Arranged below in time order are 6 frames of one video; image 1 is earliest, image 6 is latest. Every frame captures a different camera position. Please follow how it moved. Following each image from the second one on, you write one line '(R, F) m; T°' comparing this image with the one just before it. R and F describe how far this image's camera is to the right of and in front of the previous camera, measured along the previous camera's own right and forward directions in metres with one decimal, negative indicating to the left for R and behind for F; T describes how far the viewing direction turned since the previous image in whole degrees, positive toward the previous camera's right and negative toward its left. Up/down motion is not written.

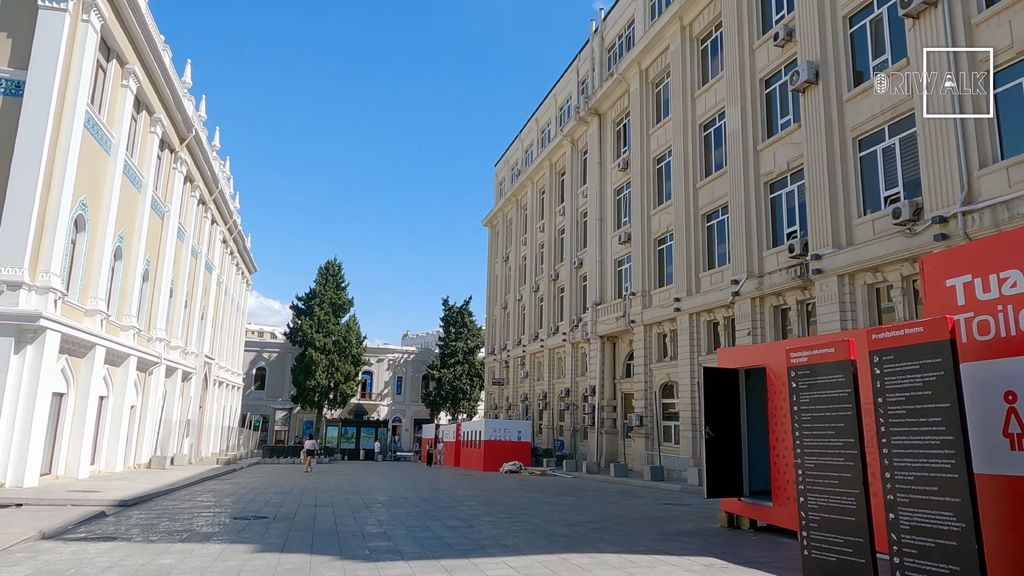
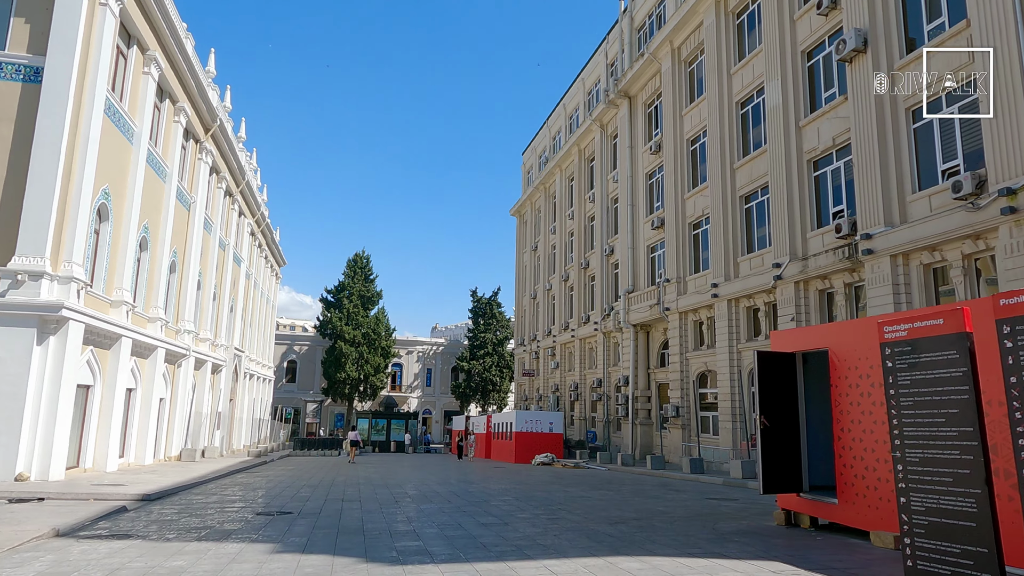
(-0.1, +0.7) m; -2°
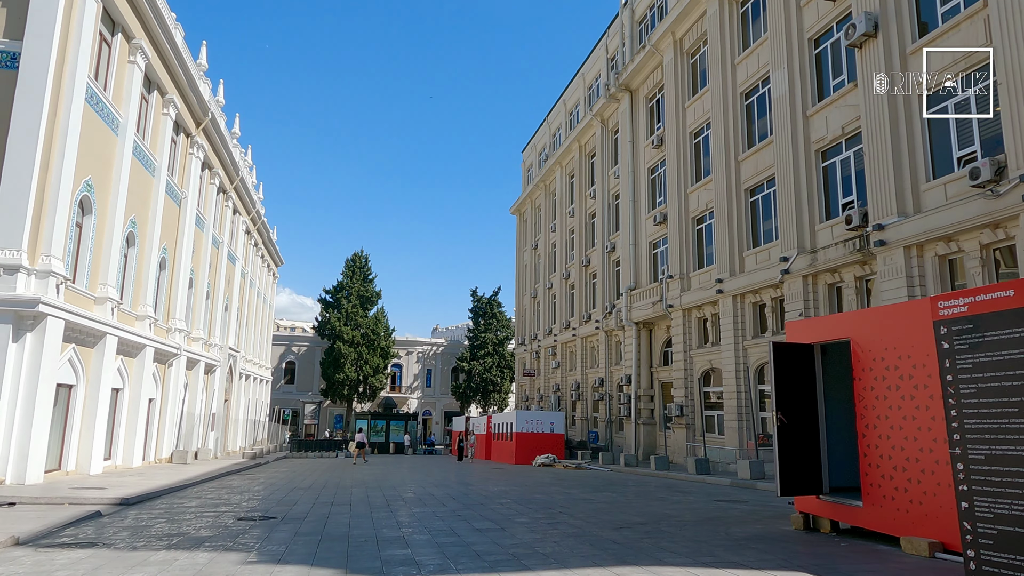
(+0.1, +0.6) m; 0°
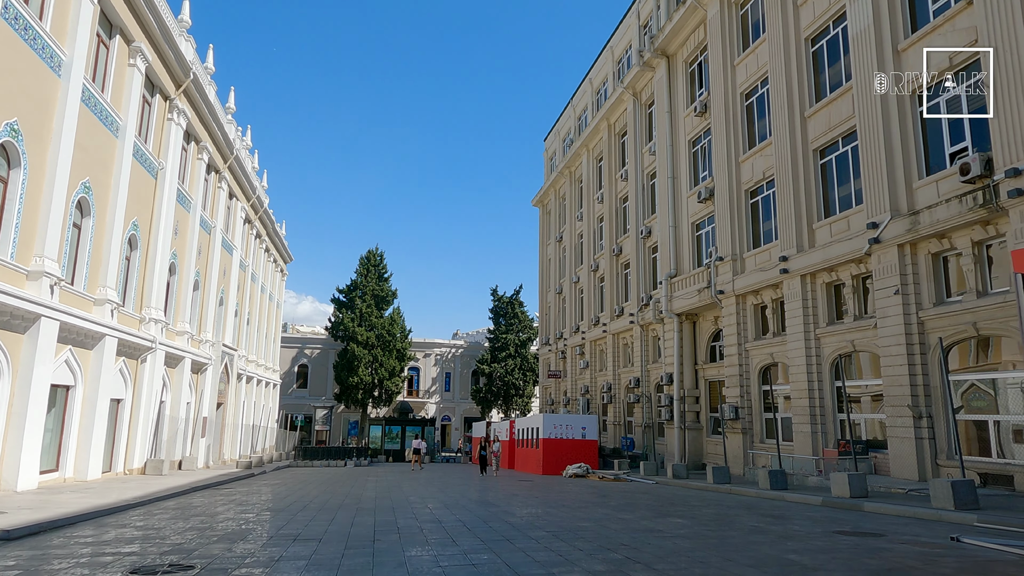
(-0.2, +3.4) m; -2°
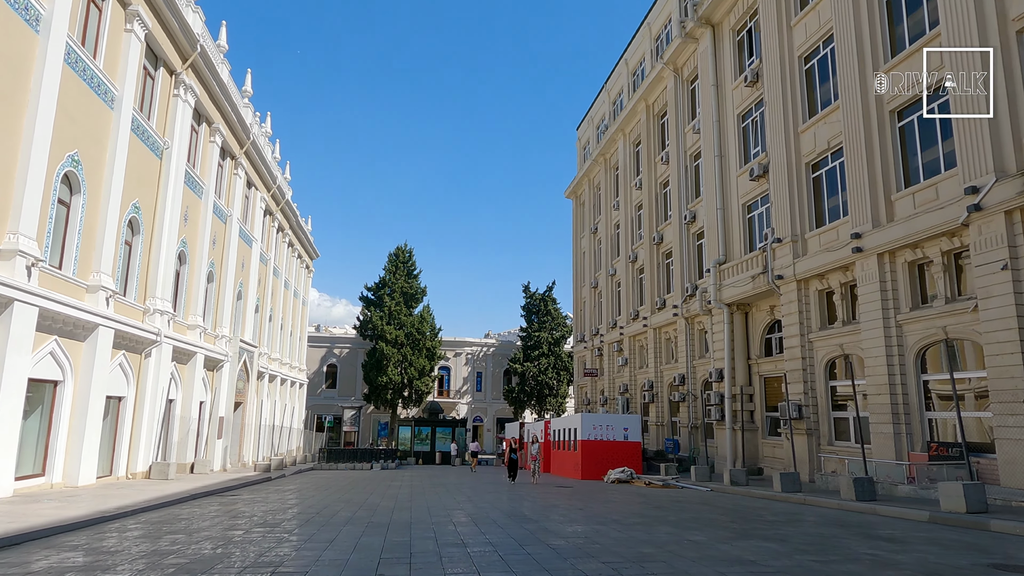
(-0.1, +2.0) m; -3°
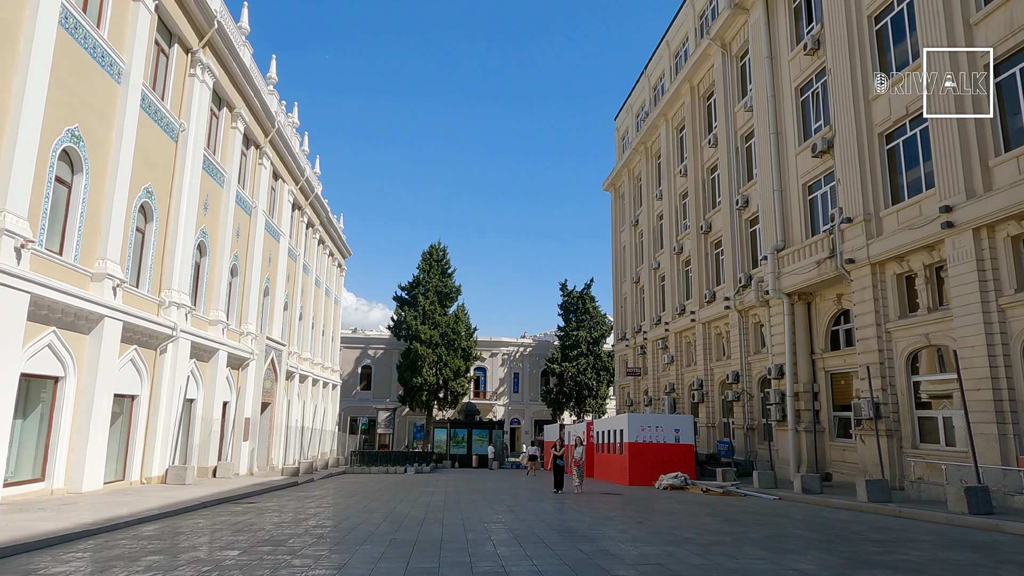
(-0.2, +1.7) m; -3°
